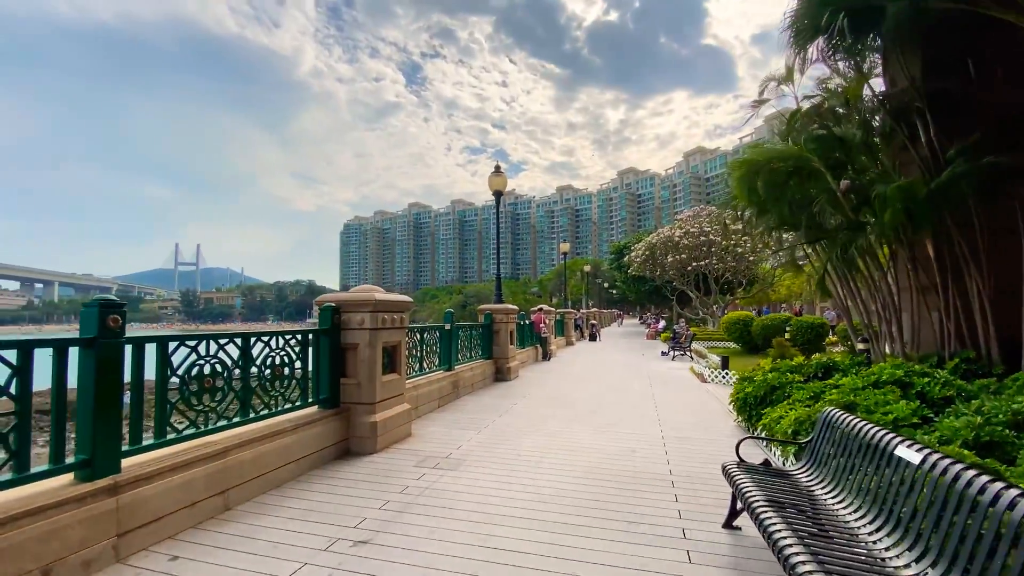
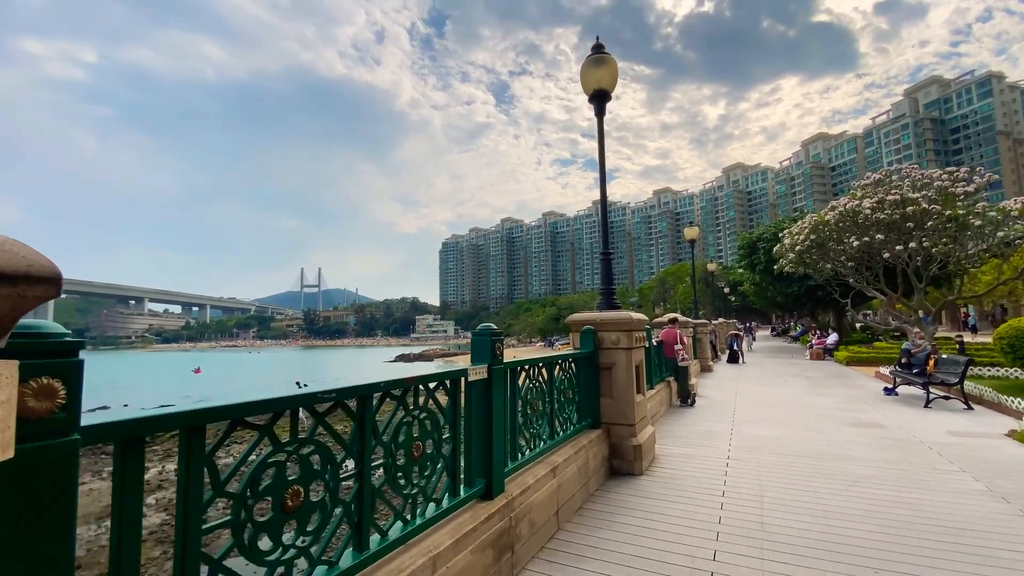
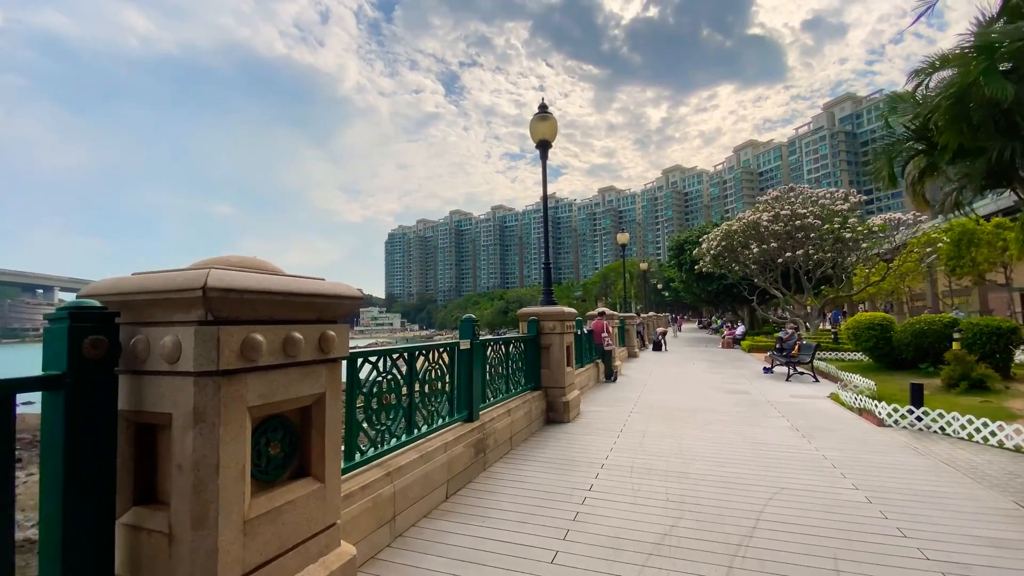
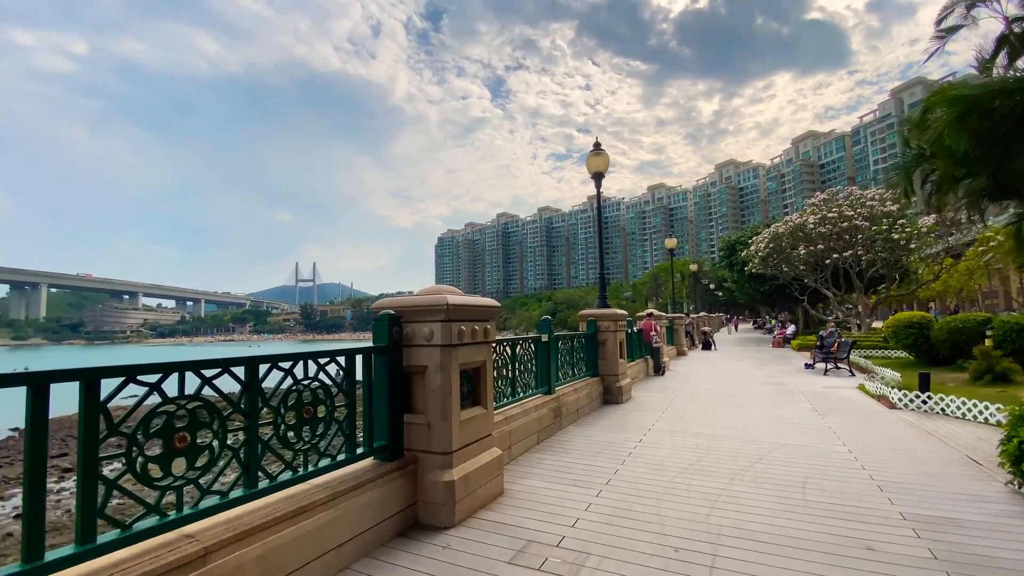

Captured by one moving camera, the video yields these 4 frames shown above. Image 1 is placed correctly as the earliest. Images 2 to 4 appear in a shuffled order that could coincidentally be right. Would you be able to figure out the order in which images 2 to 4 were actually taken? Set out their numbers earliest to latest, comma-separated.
4, 3, 2
